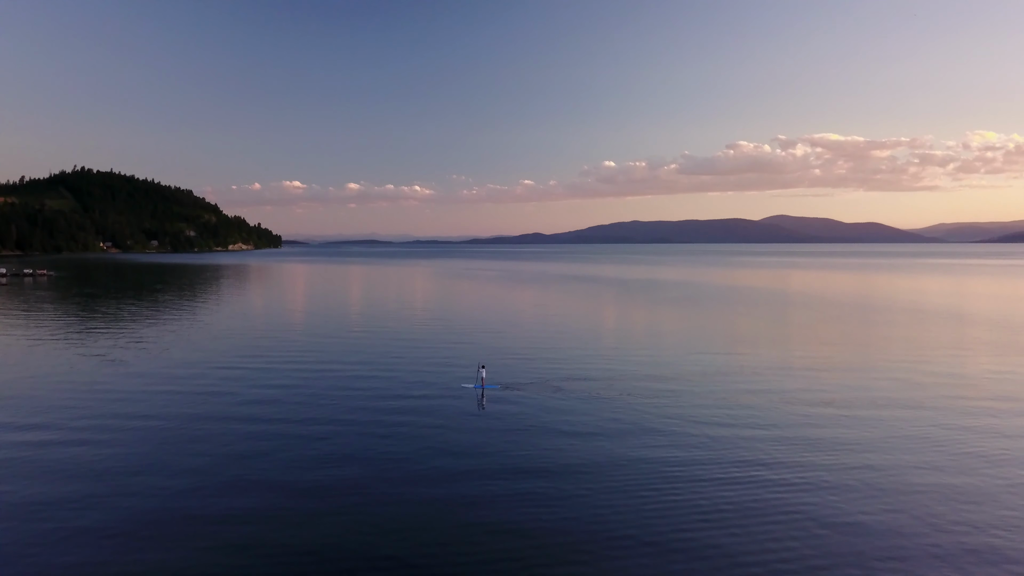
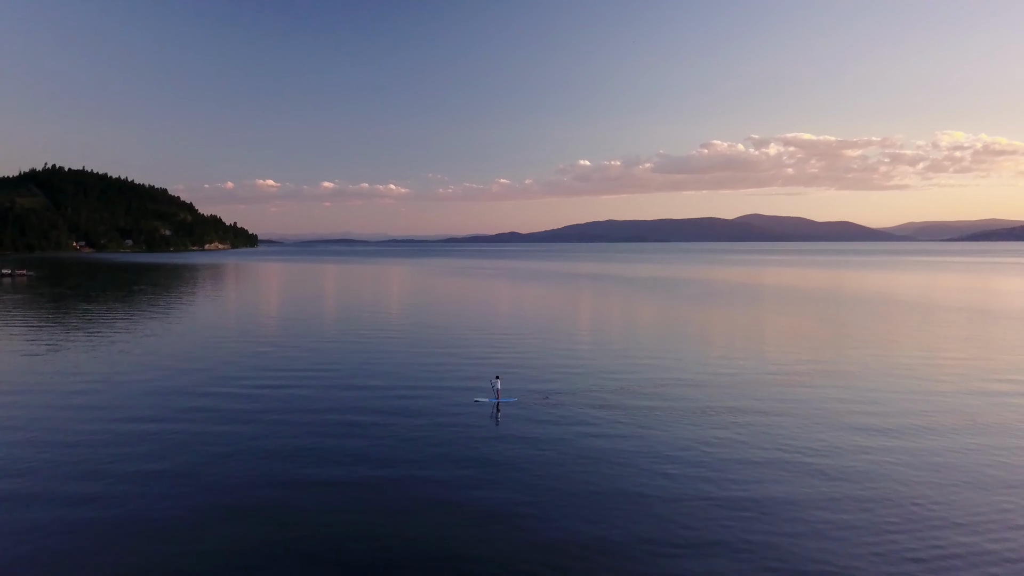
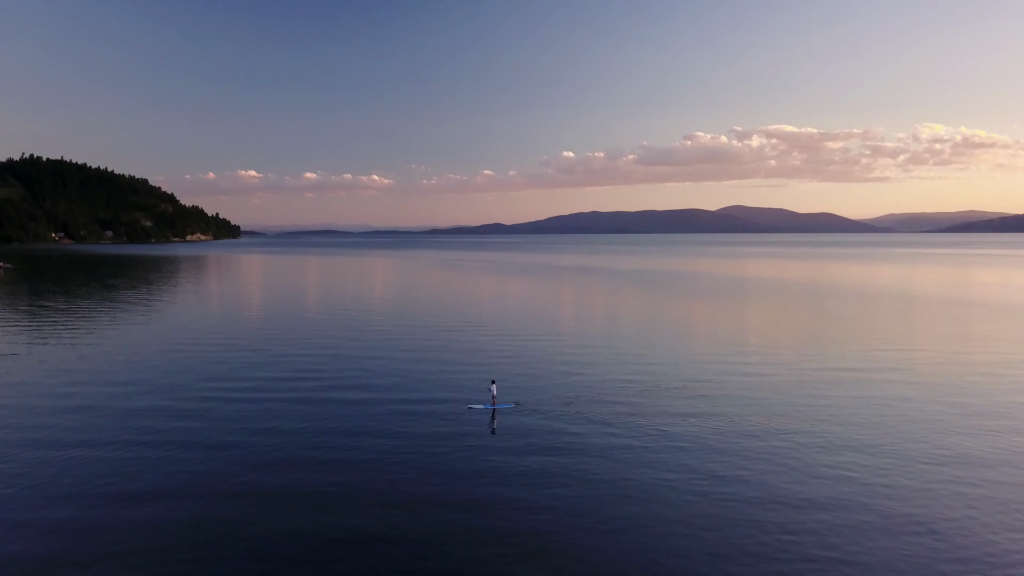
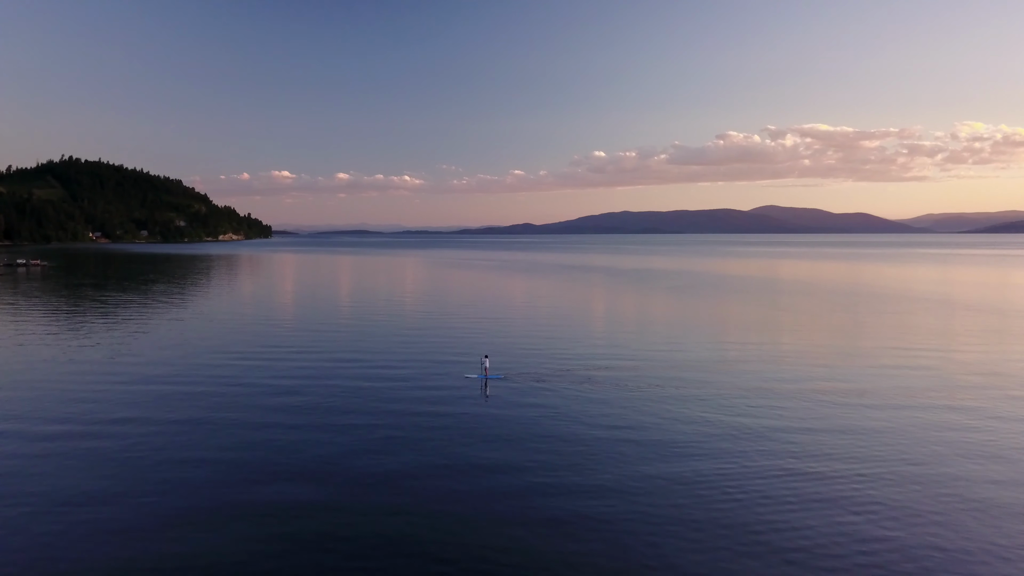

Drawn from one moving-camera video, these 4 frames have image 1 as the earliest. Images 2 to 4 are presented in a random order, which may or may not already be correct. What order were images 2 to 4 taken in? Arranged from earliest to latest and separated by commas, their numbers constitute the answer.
4, 2, 3
